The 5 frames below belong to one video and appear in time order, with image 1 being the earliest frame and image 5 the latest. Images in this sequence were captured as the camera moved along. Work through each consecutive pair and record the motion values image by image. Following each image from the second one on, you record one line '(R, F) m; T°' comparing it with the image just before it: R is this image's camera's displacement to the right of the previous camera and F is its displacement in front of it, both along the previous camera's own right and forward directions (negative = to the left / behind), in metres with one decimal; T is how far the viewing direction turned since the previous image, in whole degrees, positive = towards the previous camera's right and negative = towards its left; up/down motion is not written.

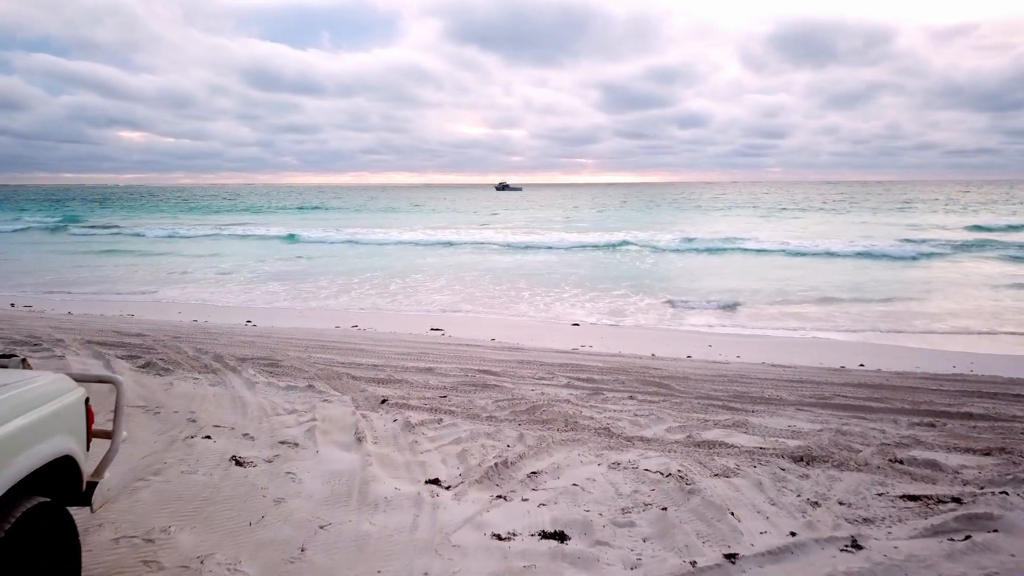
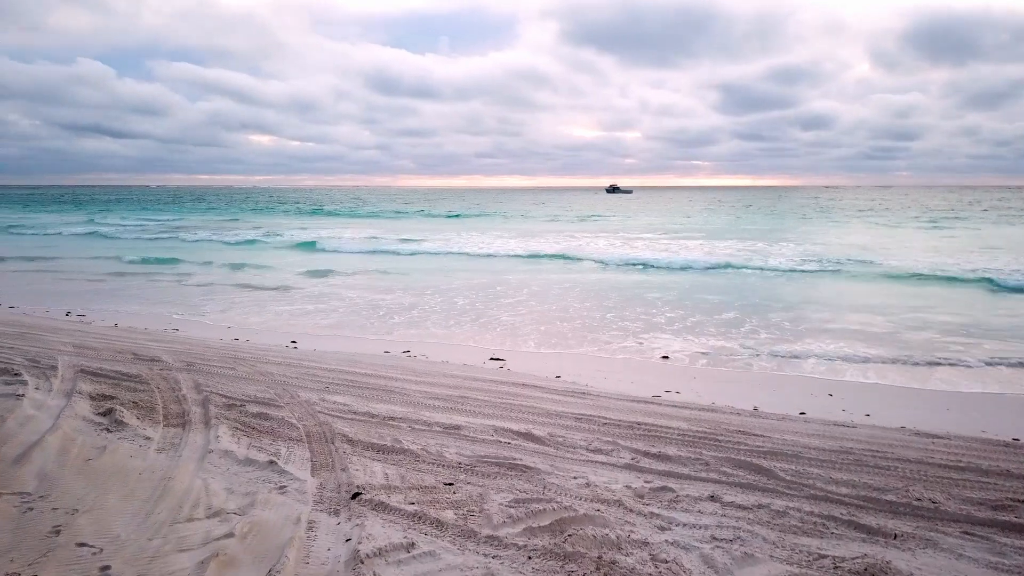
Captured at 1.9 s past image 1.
(+0.3, +1.4) m; -8°
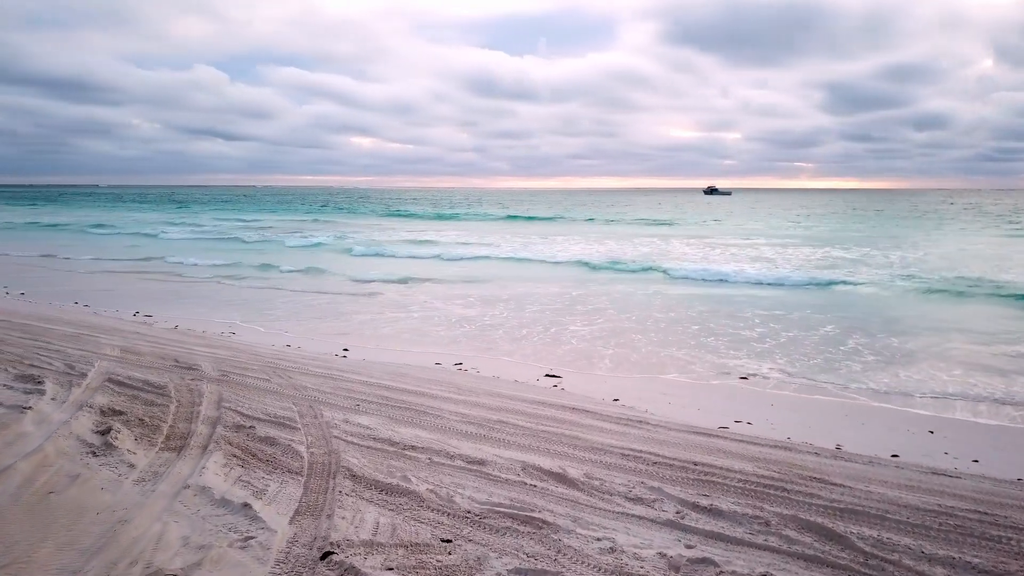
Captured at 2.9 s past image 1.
(+0.3, +0.6) m; -7°
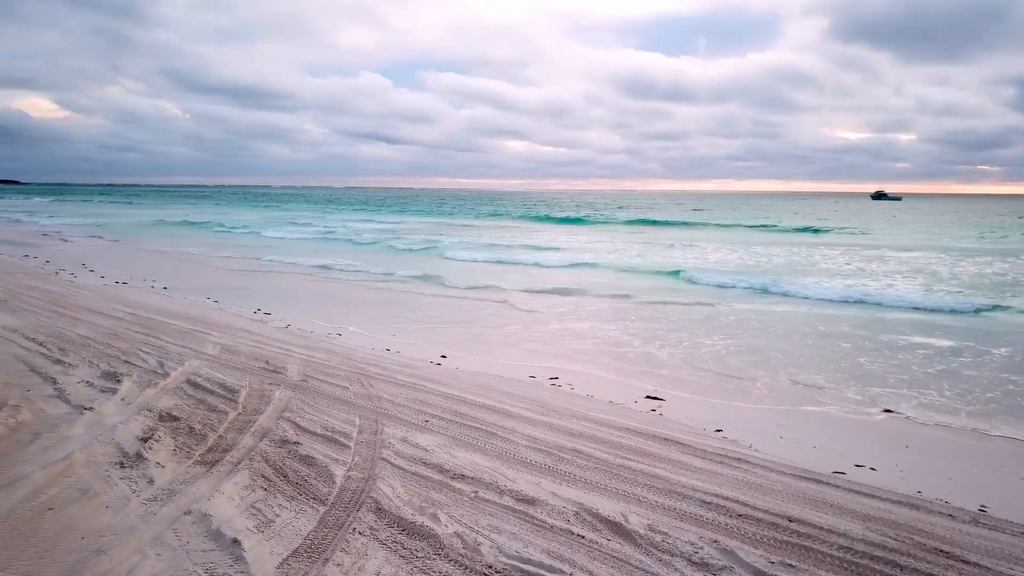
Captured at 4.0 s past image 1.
(+0.4, +0.5) m; -10°
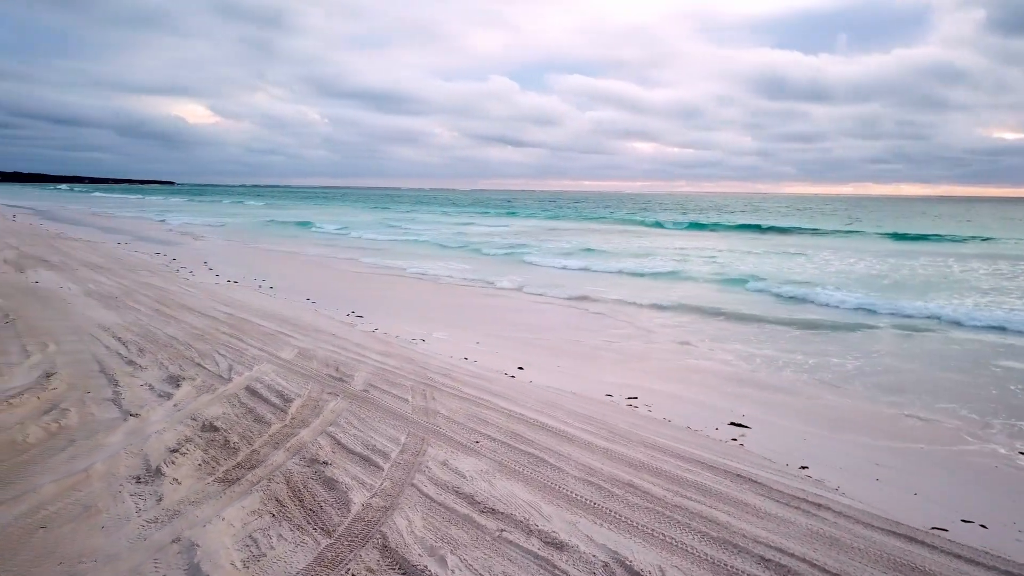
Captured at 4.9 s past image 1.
(+0.4, +0.4) m; -9°
